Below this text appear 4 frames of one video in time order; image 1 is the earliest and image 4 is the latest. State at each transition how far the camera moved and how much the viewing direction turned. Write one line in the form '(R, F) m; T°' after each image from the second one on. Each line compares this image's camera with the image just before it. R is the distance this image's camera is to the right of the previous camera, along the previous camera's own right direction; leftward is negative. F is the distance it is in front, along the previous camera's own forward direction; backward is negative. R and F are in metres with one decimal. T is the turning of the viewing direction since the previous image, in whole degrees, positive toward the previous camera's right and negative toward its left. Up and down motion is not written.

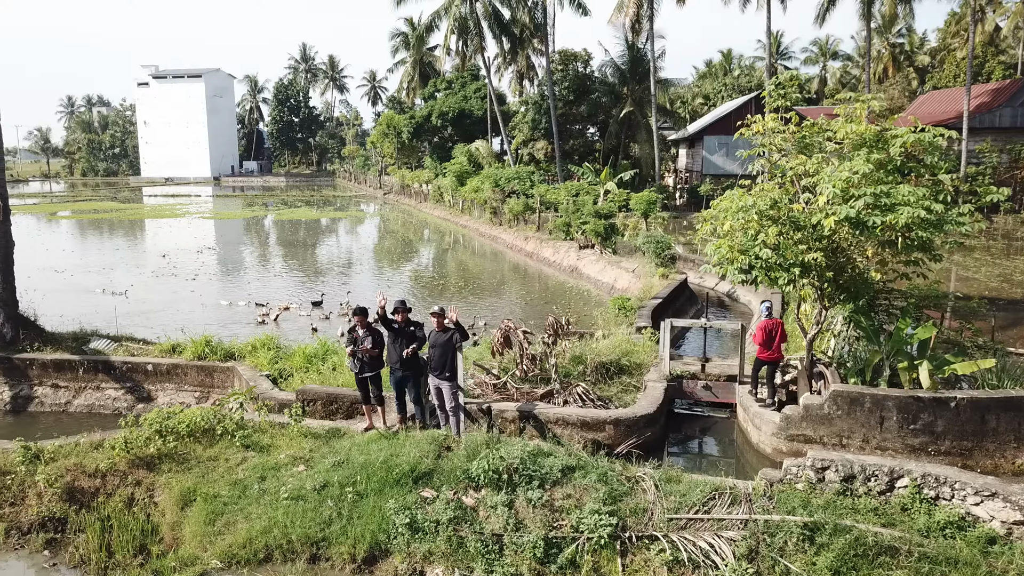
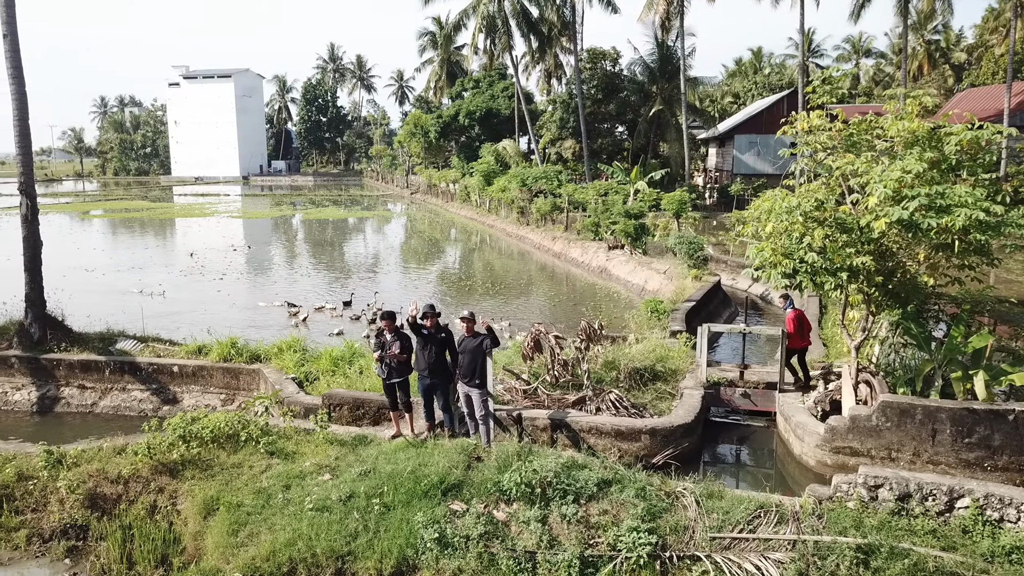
(-0.1, +0.2) m; -2°
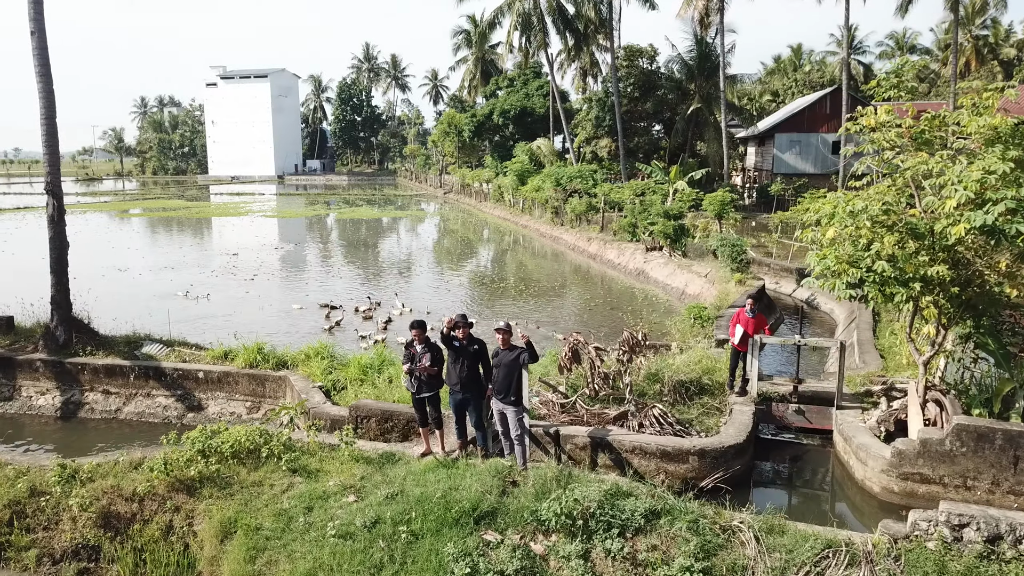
(0.0, +0.4) m; -2°
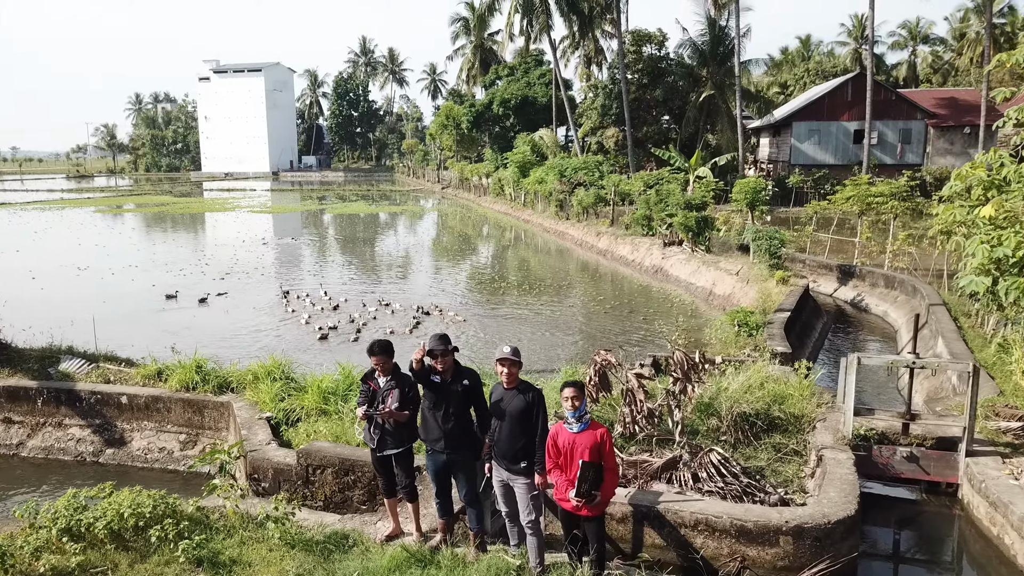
(0.0, +2.0) m; 0°
